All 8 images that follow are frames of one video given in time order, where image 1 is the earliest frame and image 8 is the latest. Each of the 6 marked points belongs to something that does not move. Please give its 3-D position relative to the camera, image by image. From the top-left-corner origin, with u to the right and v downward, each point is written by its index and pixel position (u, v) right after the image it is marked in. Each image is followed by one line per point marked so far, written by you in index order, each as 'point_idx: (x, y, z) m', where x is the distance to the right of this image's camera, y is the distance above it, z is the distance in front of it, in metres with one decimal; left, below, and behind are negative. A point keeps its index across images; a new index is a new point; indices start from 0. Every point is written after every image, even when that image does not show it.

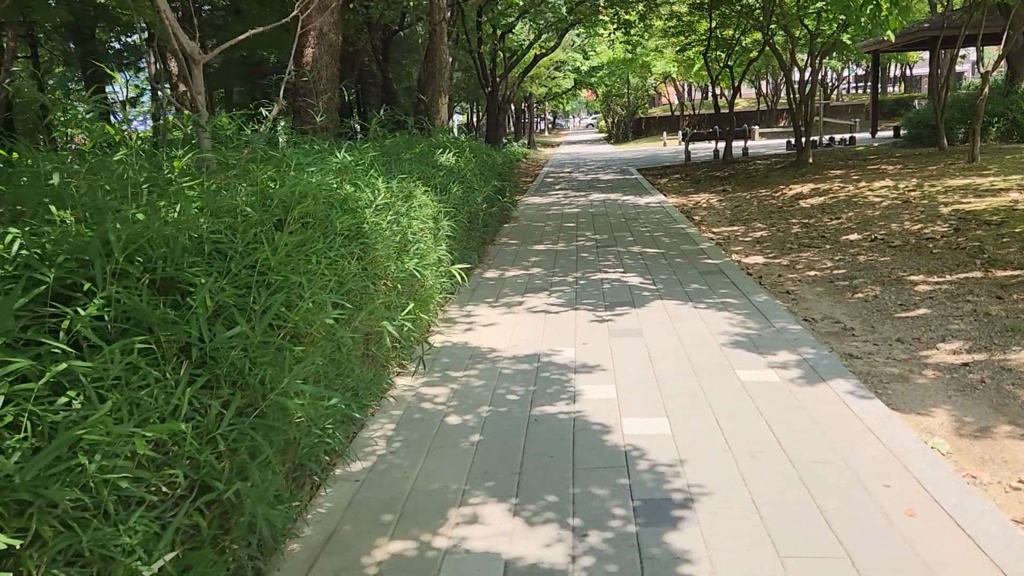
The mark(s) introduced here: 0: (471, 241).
0: (-0.4, +0.4, +7.1) m
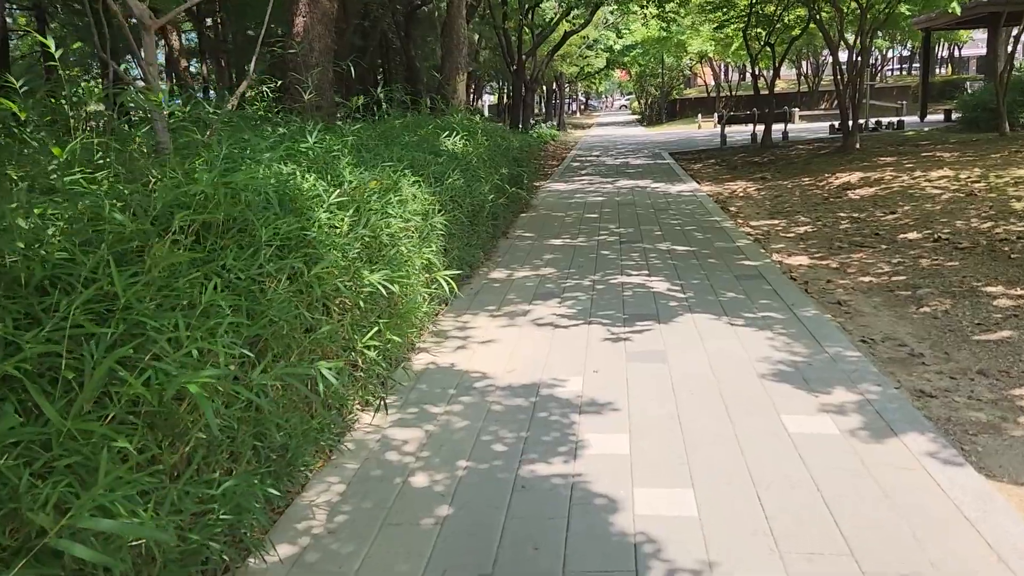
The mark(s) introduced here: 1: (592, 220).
0: (-0.3, +0.4, +6.3) m
1: (+1.0, +0.8, +9.4) m
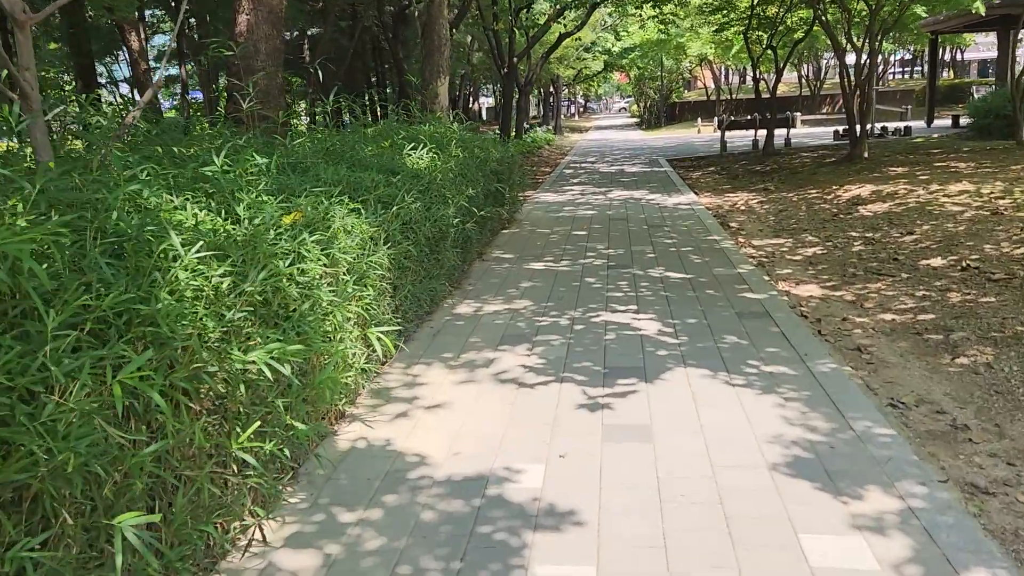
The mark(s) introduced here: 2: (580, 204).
0: (-0.5, +0.1, +5.5) m
1: (+0.7, +0.6, +8.5) m
2: (+1.0, +1.2, +11.2) m
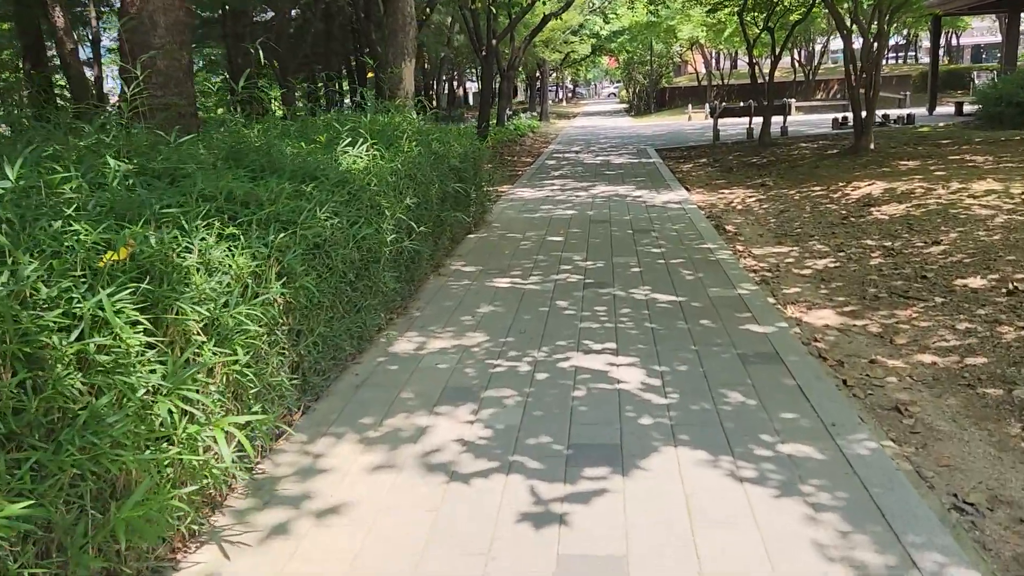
0: (-0.8, 0.0, +4.4) m
1: (+0.4, +0.4, +7.5) m
2: (+0.6, +1.1, +10.1) m
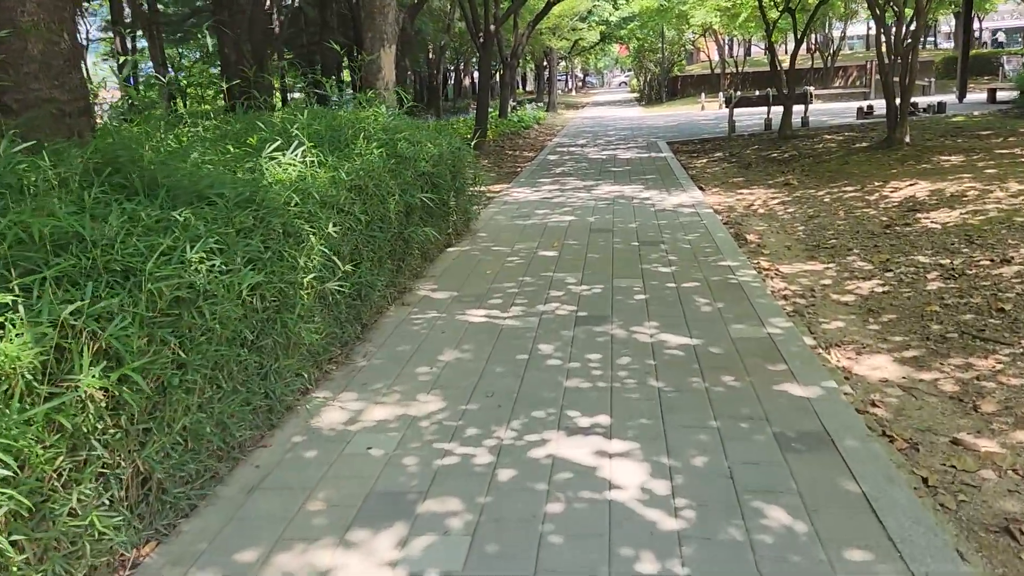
0: (-1.0, -0.3, +3.3) m
1: (+0.3, +0.2, +6.4) m
2: (+0.5, +1.0, +8.9) m
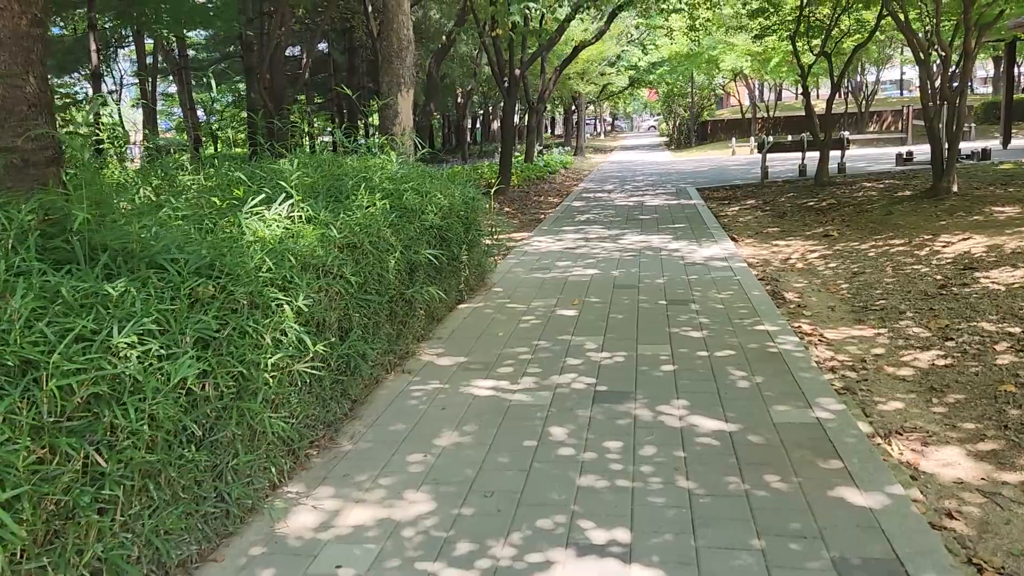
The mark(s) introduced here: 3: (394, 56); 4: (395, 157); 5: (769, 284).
0: (-1.0, -0.6, +2.8) m
1: (+0.4, -0.2, +5.8) m
2: (+0.7, +0.3, +8.4) m
3: (-1.3, +2.6, +8.8) m
4: (-1.0, +1.1, +6.6) m
5: (+2.3, 0.0, +7.0) m
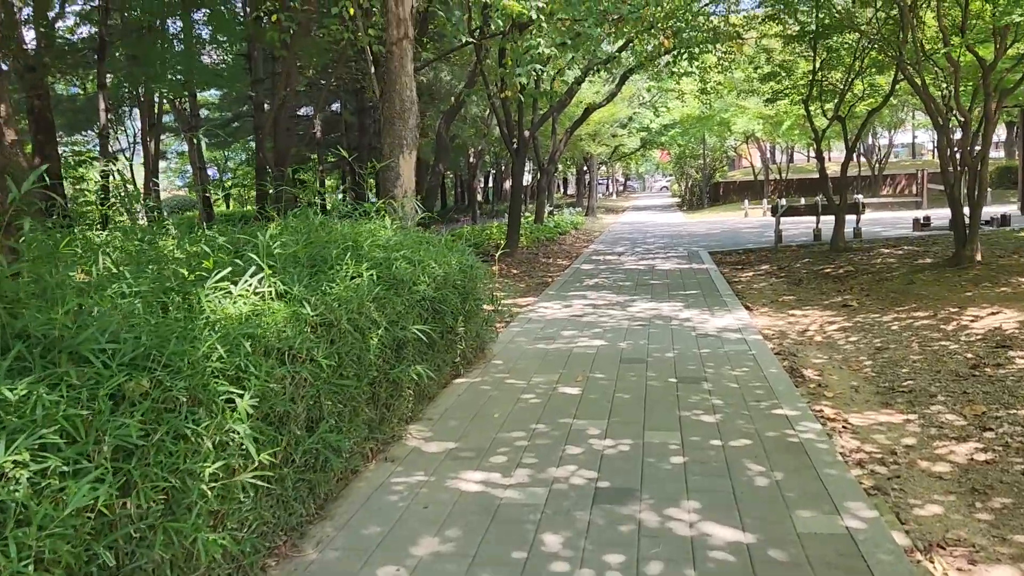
0: (-1.1, -0.9, +2.4) m
1: (+0.4, -0.8, +5.4) m
2: (+0.8, -0.4, +8.0) m
3: (-1.3, +1.9, +8.6) m
4: (-1.0, +0.5, +6.3) m
5: (+2.3, -0.6, +6.5) m
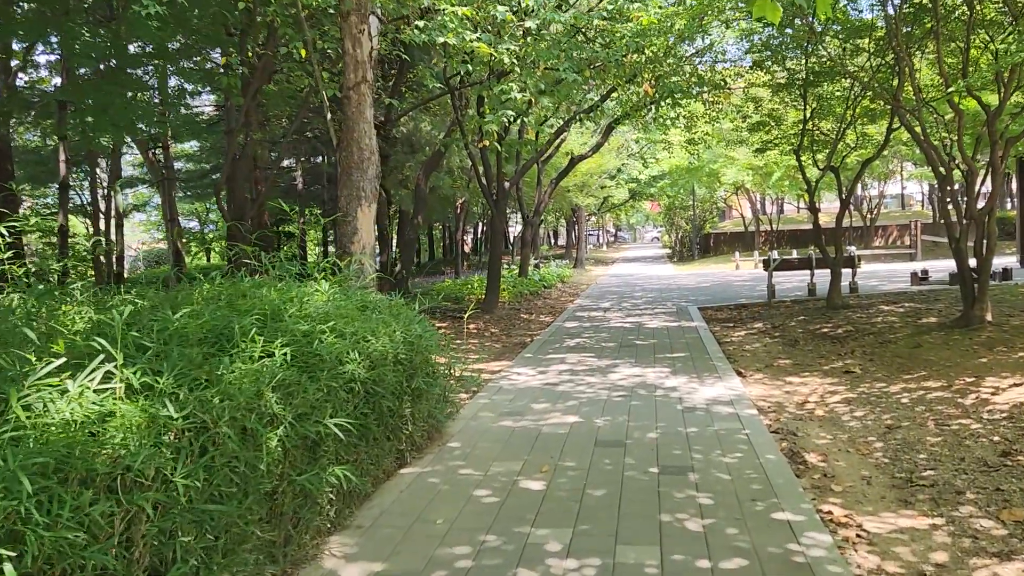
0: (-1.3, -1.1, +1.5) m
1: (+0.1, -1.2, +4.6) m
2: (+0.5, -1.0, +7.2) m
3: (-1.6, +1.2, +7.9) m
4: (-1.3, 0.0, +5.5) m
5: (+2.0, -1.1, +5.7) m
